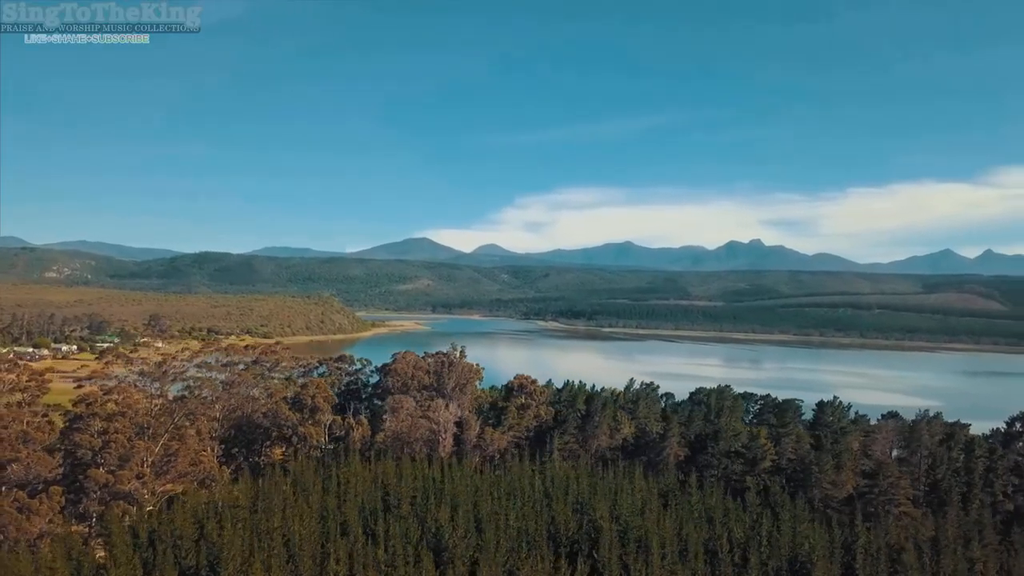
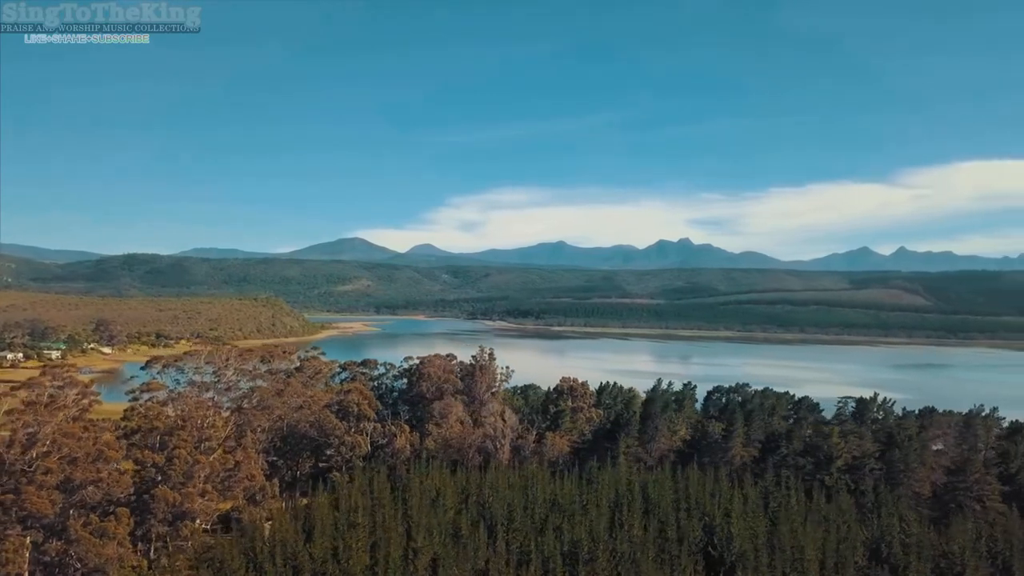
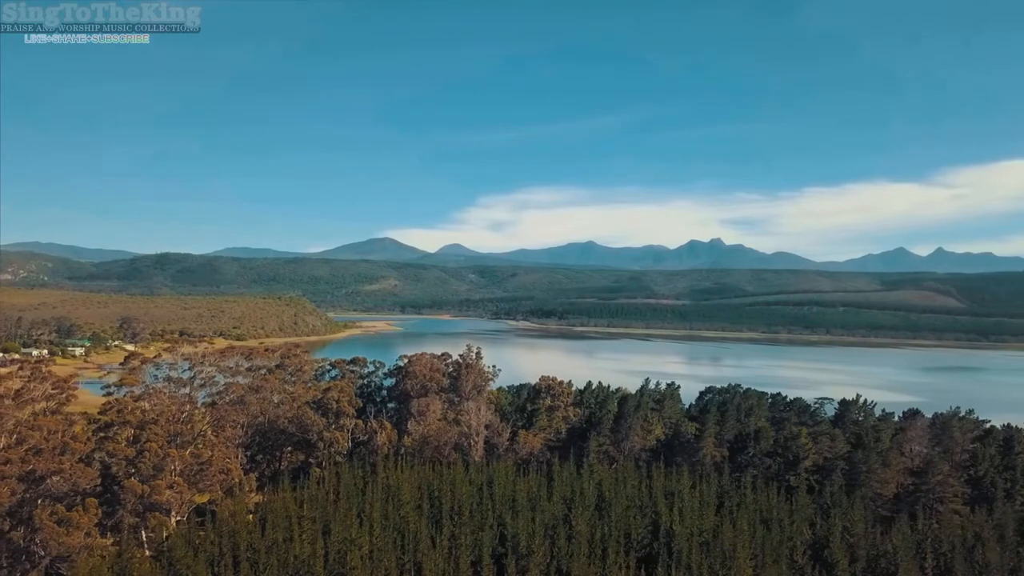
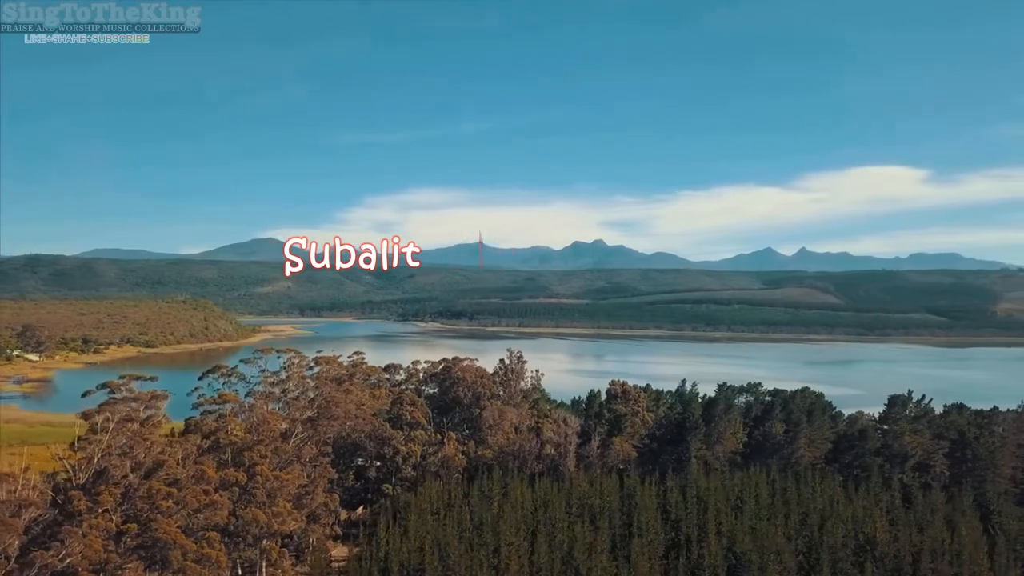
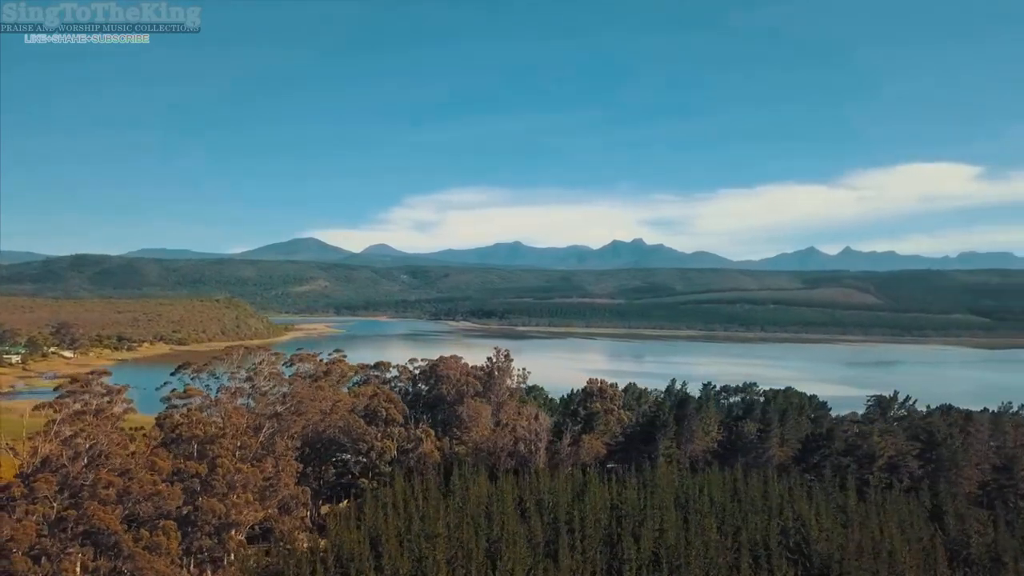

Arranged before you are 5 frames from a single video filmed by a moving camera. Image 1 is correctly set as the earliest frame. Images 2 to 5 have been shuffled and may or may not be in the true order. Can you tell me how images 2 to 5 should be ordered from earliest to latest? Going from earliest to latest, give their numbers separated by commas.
3, 2, 5, 4
